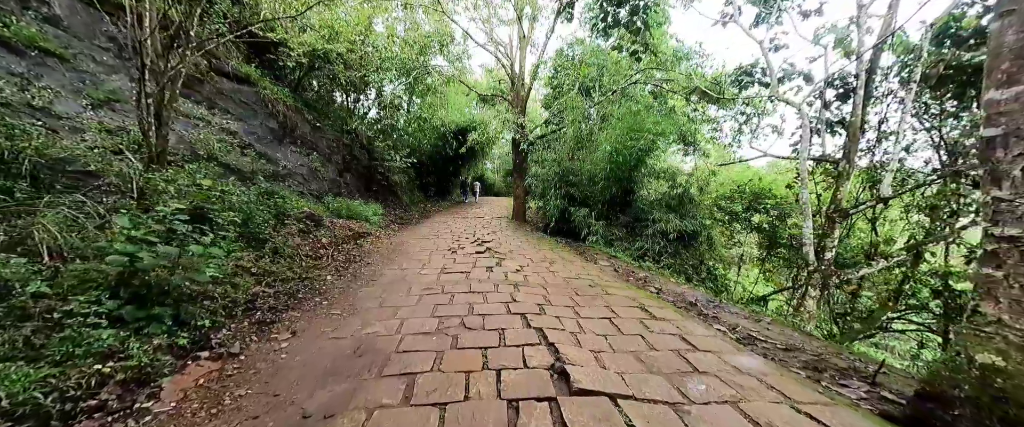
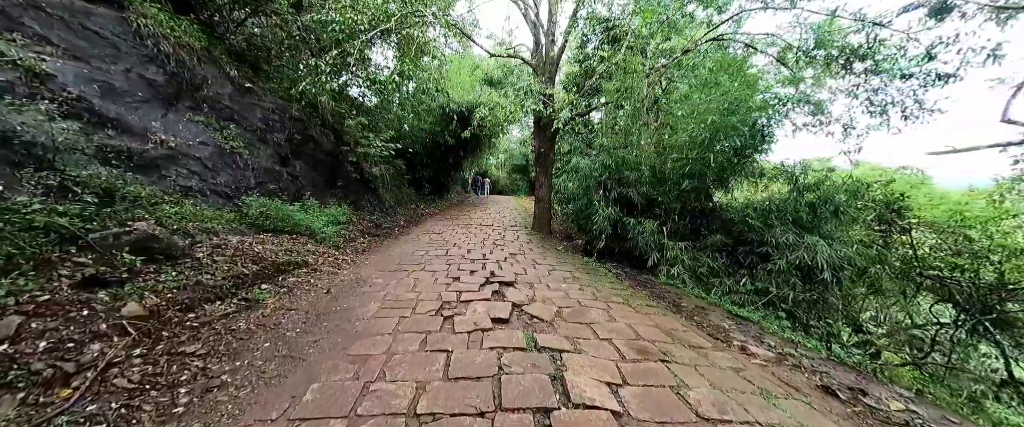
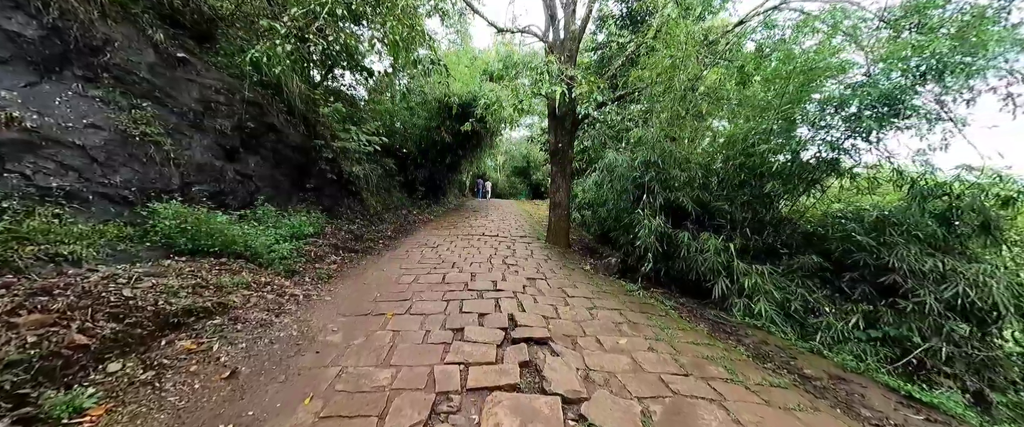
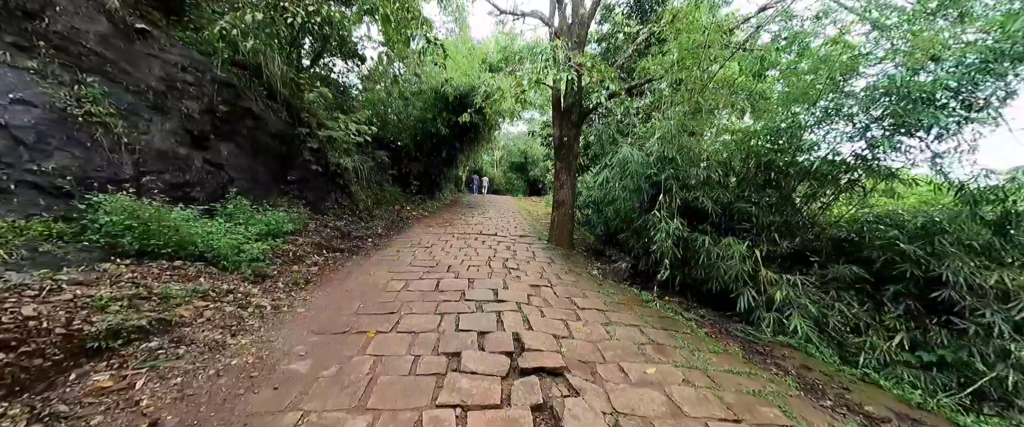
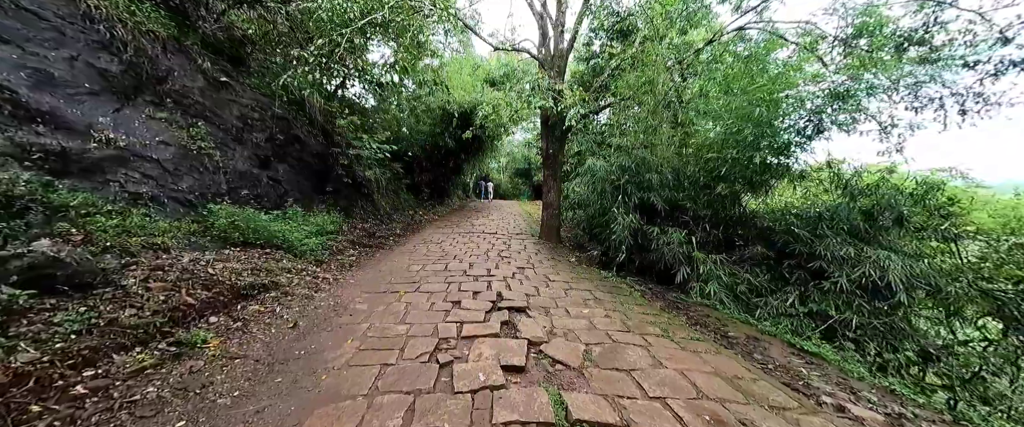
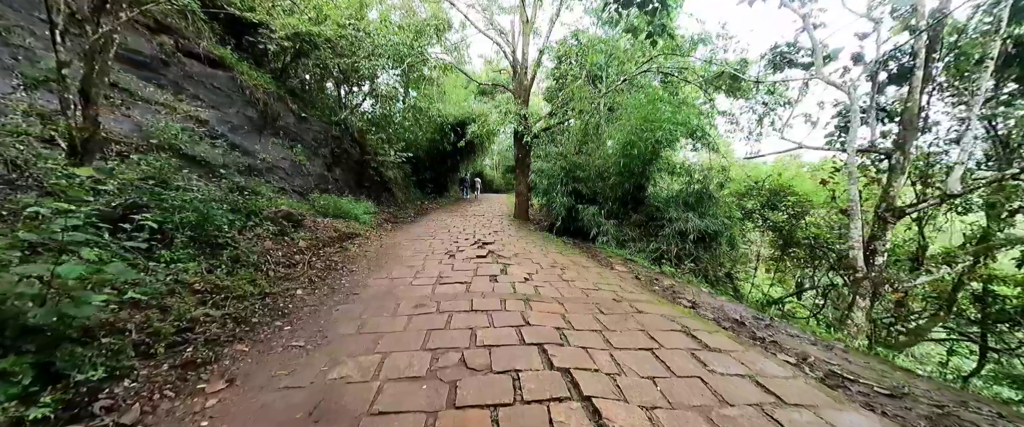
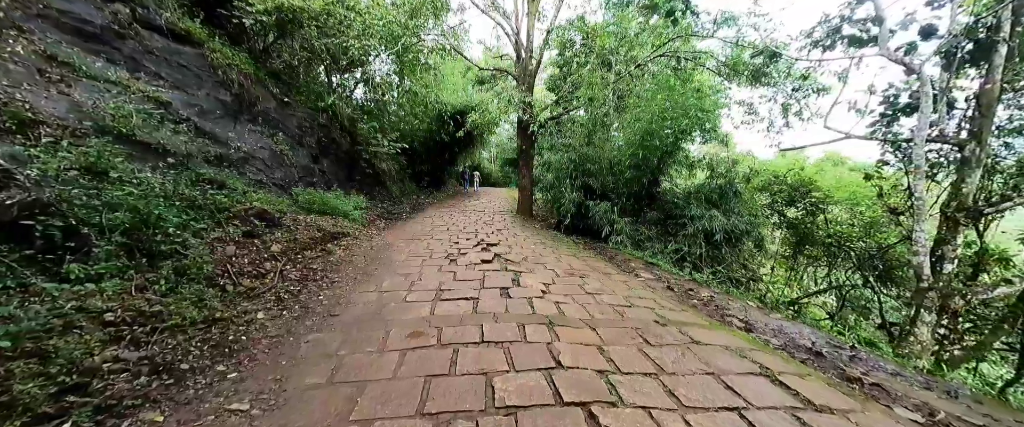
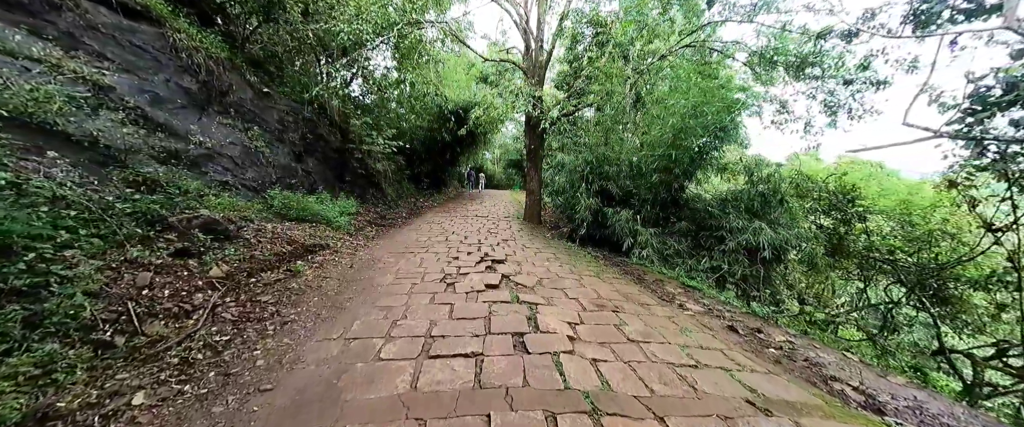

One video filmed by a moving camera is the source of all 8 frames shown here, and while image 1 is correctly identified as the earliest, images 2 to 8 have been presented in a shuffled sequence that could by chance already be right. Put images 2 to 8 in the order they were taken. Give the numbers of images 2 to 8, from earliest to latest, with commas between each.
6, 7, 8, 2, 5, 3, 4
